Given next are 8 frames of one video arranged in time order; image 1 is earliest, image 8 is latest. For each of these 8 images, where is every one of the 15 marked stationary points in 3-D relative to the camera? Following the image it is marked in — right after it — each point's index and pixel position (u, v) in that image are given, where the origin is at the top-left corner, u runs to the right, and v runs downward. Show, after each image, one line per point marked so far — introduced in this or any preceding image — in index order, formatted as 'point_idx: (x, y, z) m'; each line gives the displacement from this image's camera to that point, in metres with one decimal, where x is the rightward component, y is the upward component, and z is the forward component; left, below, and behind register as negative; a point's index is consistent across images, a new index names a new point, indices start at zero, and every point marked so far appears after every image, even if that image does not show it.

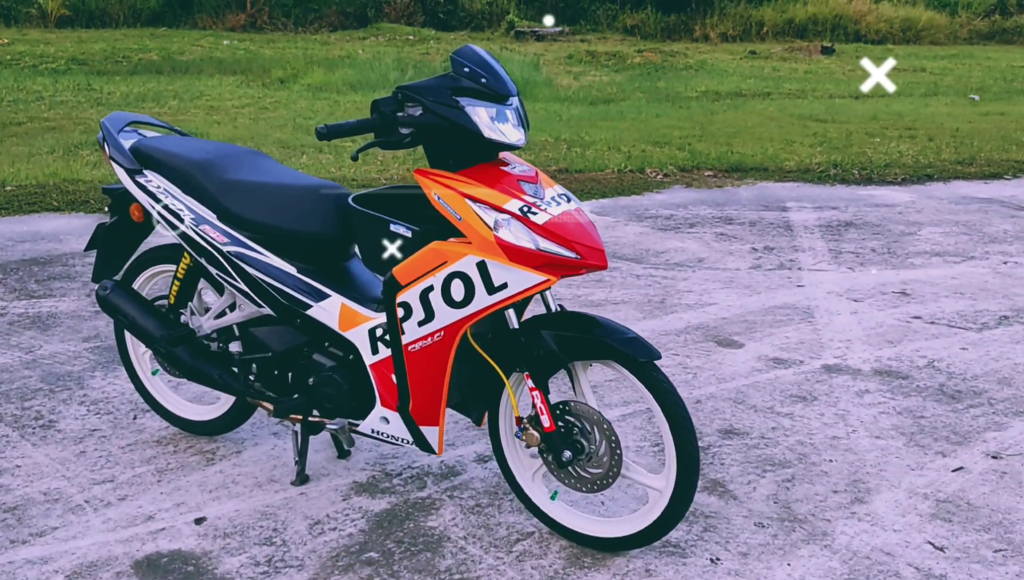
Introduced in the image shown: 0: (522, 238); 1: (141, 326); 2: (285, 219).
0: (0.0, +0.2, +2.8) m
1: (-1.4, -0.1, +3.6) m
2: (-0.8, +0.2, +3.4) m
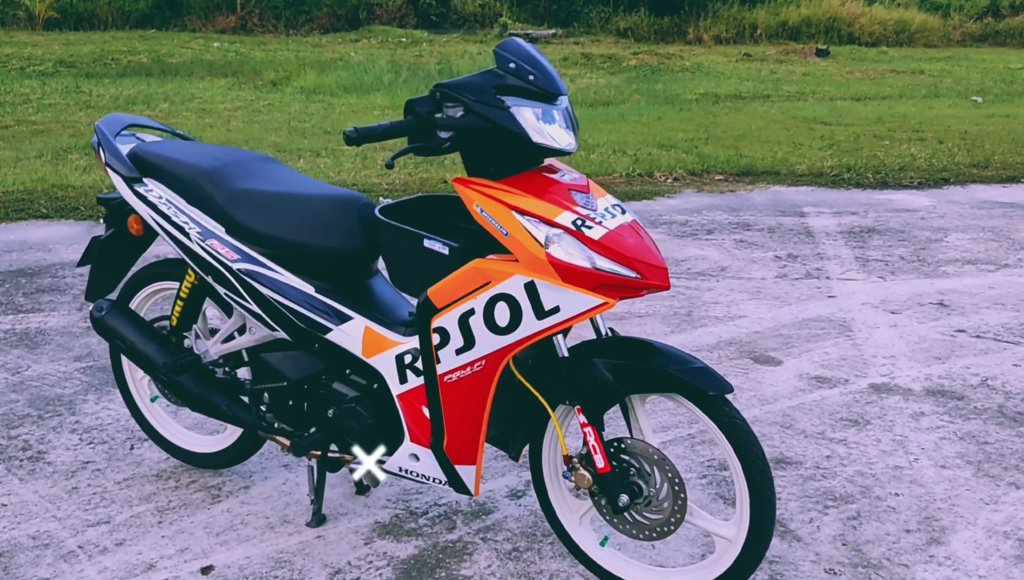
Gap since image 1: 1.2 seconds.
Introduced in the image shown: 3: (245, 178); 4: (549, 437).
0: (+0.2, +0.1, +2.5) m
1: (-1.3, -0.2, +3.3) m
2: (-0.7, +0.2, +3.0) m
3: (-0.9, +0.4, +3.2) m
4: (+0.1, -0.4, +2.9) m
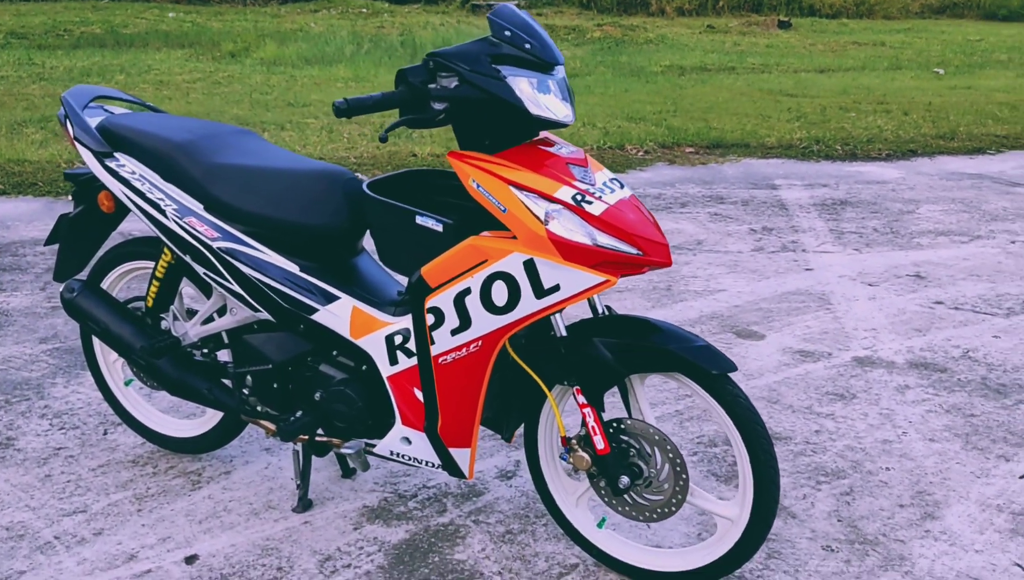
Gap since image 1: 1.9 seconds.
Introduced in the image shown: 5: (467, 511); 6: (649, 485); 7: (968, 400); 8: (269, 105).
0: (+0.2, +0.1, +2.4) m
1: (-1.3, -0.1, +3.1) m
2: (-0.7, +0.2, +2.9) m
3: (-0.9, +0.4, +3.0) m
4: (+0.1, -0.4, +2.8) m
5: (-0.2, -0.7, +3.2) m
6: (+0.4, -0.5, +2.7) m
7: (+2.0, -0.5, +4.1) m
8: (-3.2, +2.4, +12.5) m
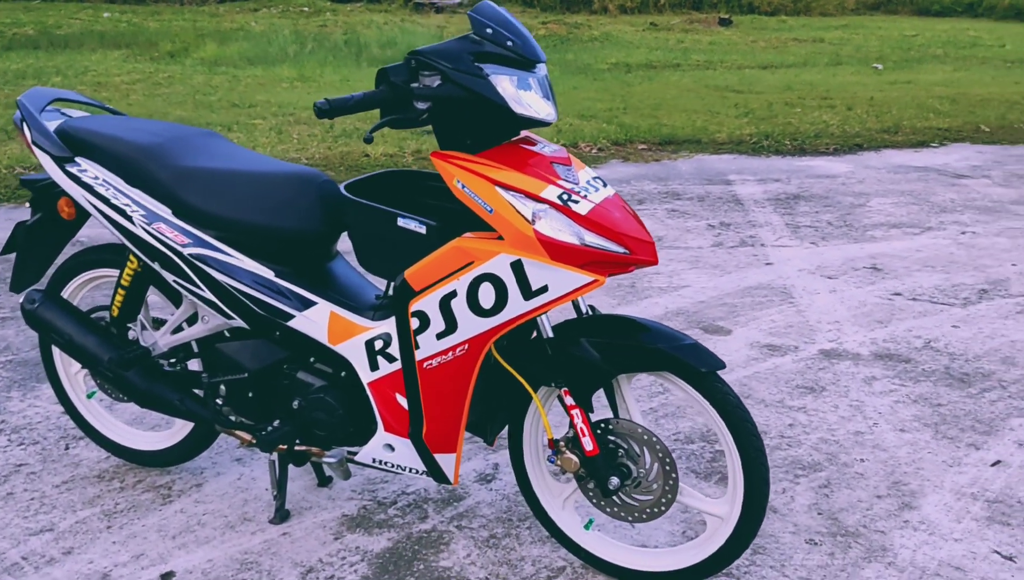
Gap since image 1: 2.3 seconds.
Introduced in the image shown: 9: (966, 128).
0: (+0.1, +0.1, +2.4) m
1: (-1.4, -0.2, +3.0) m
2: (-0.7, +0.2, +2.8) m
3: (-1.0, +0.4, +2.9) m
4: (+0.1, -0.4, +2.8) m
5: (-0.2, -0.8, +3.2) m
6: (+0.3, -0.5, +2.6) m
7: (+1.9, -0.4, +4.2) m
8: (-3.8, +2.4, +12.3) m
9: (+5.9, +2.1, +12.4) m
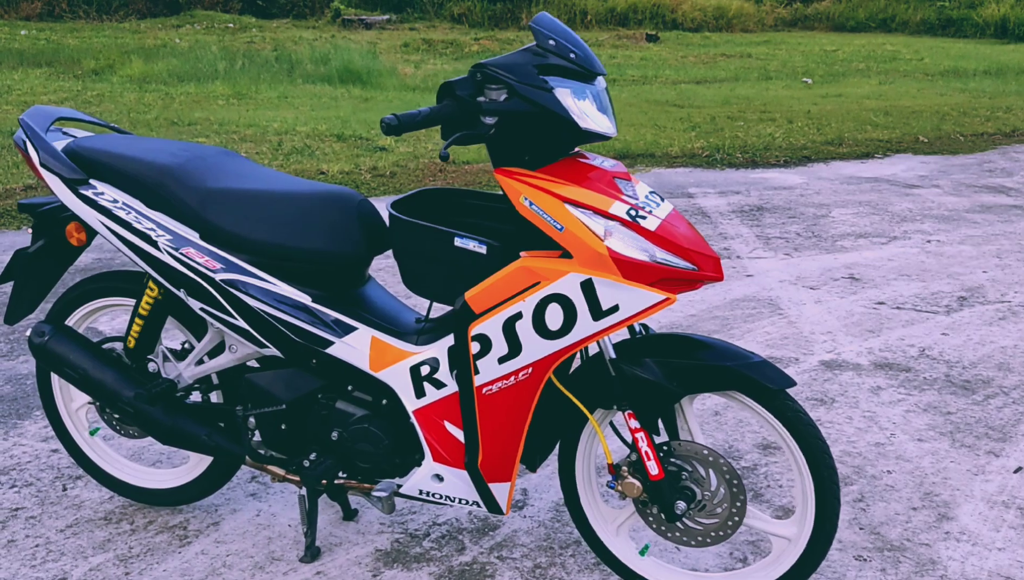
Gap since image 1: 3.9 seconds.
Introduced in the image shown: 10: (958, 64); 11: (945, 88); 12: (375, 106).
0: (+0.3, +0.1, +2.3) m
1: (-1.2, -0.3, +2.8) m
2: (-0.6, +0.1, +2.7) m
3: (-0.9, +0.3, +2.8) m
4: (+0.2, -0.4, +2.7) m
5: (-0.1, -0.8, +3.1) m
6: (+0.5, -0.6, +2.6) m
7: (+1.9, -0.5, +4.2) m
8: (-4.5, +2.1, +11.9) m
9: (+5.3, +2.0, +12.8) m
10: (+8.9, +4.6, +19.2) m
11: (+7.8, +3.6, +17.0) m
12: (-2.1, +2.6, +13.6) m
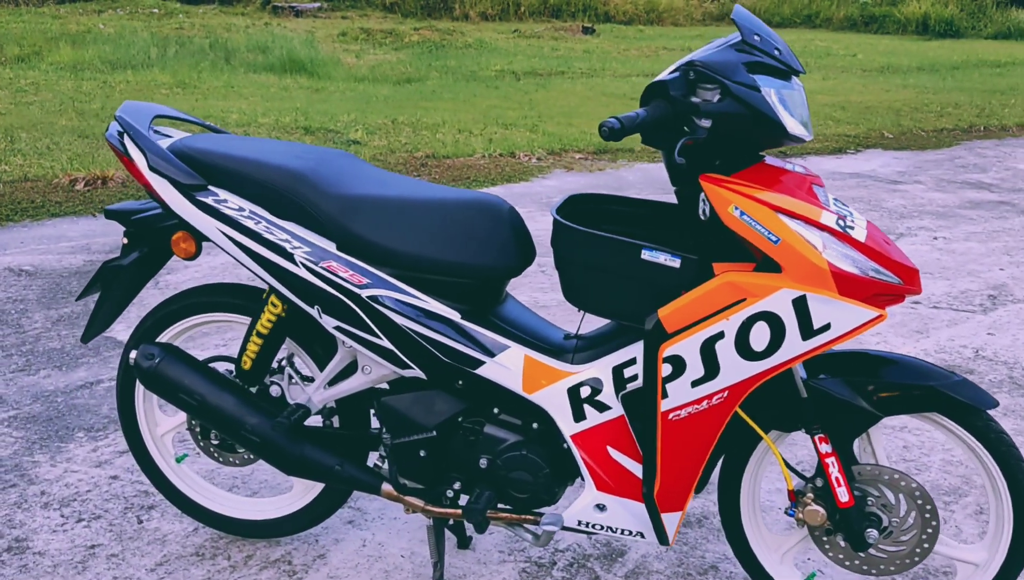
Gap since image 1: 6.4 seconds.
0: (+0.8, +0.1, +2.2) m
1: (-0.8, -0.3, +2.5) m
2: (-0.2, +0.1, +2.4) m
3: (-0.4, +0.3, +2.5) m
4: (+0.6, -0.5, +2.5) m
5: (+0.3, -0.9, +2.9) m
6: (+1.0, -0.6, +2.4) m
7: (+2.2, -0.5, +4.2) m
8: (-4.8, +2.1, +11.3) m
9: (+4.9, +2.1, +12.9) m
10: (+8.0, +4.7, +19.7) m
11: (+7.0, +3.8, +17.4) m
12: (-2.6, +2.7, +13.2) m
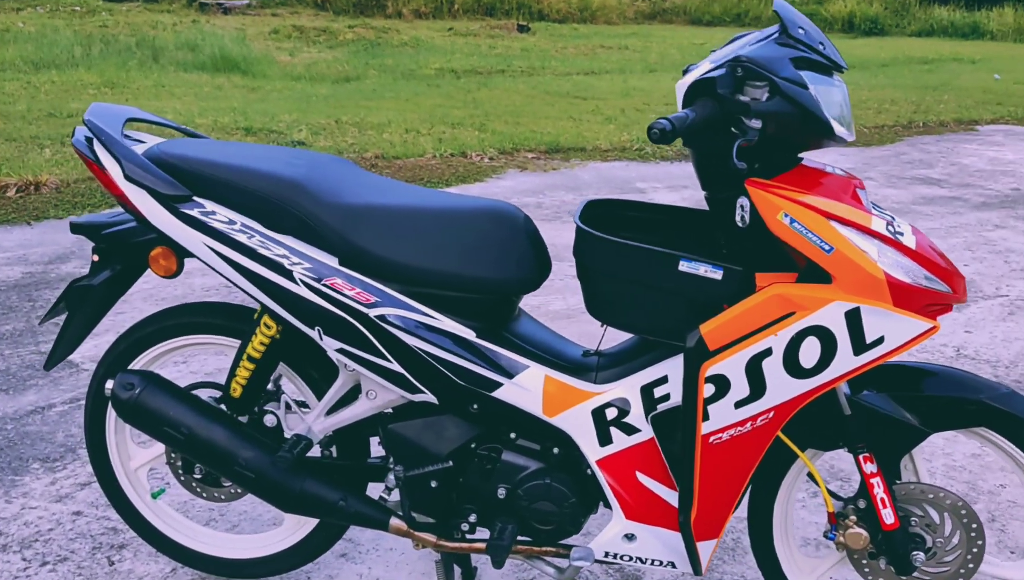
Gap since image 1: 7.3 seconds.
0: (+0.8, 0.0, +2.0) m
1: (-0.8, -0.4, +2.3) m
2: (-0.1, +0.1, +2.2) m
3: (-0.4, +0.2, +2.3) m
4: (+0.7, -0.5, +2.4) m
5: (+0.4, -0.9, +2.7) m
6: (+1.0, -0.6, +2.3) m
7: (+2.1, -0.5, +4.2) m
8: (-5.3, +2.0, +10.8) m
9: (+4.2, +2.2, +13.1) m
10: (+6.8, +4.9, +20.0) m
11: (+6.0, +3.9, +17.6) m
12: (-3.3, +2.6, +12.8) m
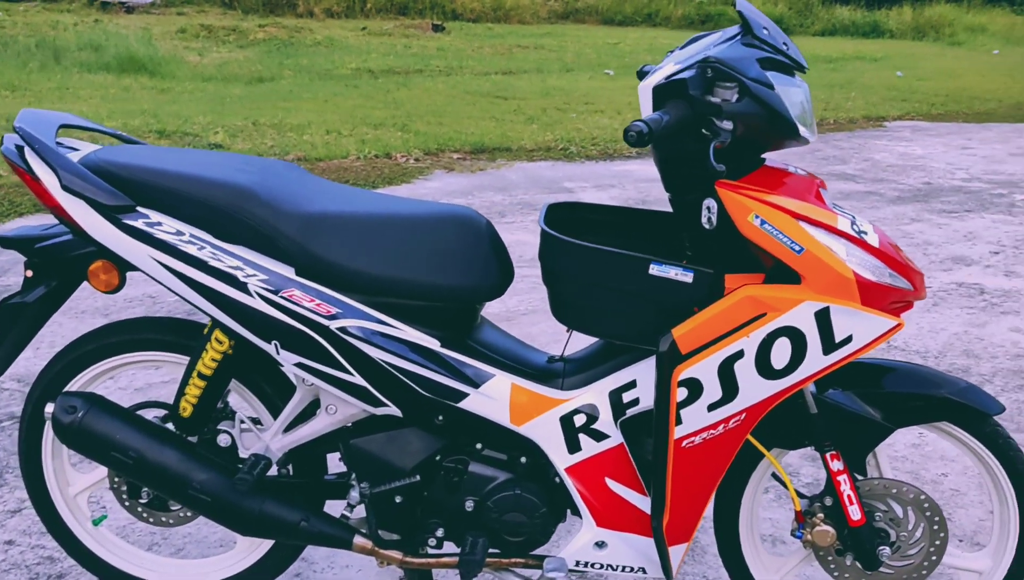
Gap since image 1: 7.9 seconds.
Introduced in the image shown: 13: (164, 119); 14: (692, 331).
0: (+0.8, 0.0, +2.0) m
1: (-0.8, -0.4, +2.2) m
2: (-0.2, 0.0, +2.2) m
3: (-0.5, +0.2, +2.2) m
4: (+0.6, -0.5, +2.4) m
5: (+0.3, -0.9, +2.7) m
6: (+0.9, -0.6, +2.3) m
7: (+1.9, -0.4, +4.3) m
8: (-6.2, +1.8, +10.3) m
9: (+3.1, +2.3, +13.3) m
10: (+5.0, +5.0, +20.4) m
11: (+4.5, +4.0, +18.0) m
12: (-4.3, +2.5, +12.4) m
13: (-4.1, +2.0, +11.2) m
14: (+0.4, -0.1, +2.1) m
